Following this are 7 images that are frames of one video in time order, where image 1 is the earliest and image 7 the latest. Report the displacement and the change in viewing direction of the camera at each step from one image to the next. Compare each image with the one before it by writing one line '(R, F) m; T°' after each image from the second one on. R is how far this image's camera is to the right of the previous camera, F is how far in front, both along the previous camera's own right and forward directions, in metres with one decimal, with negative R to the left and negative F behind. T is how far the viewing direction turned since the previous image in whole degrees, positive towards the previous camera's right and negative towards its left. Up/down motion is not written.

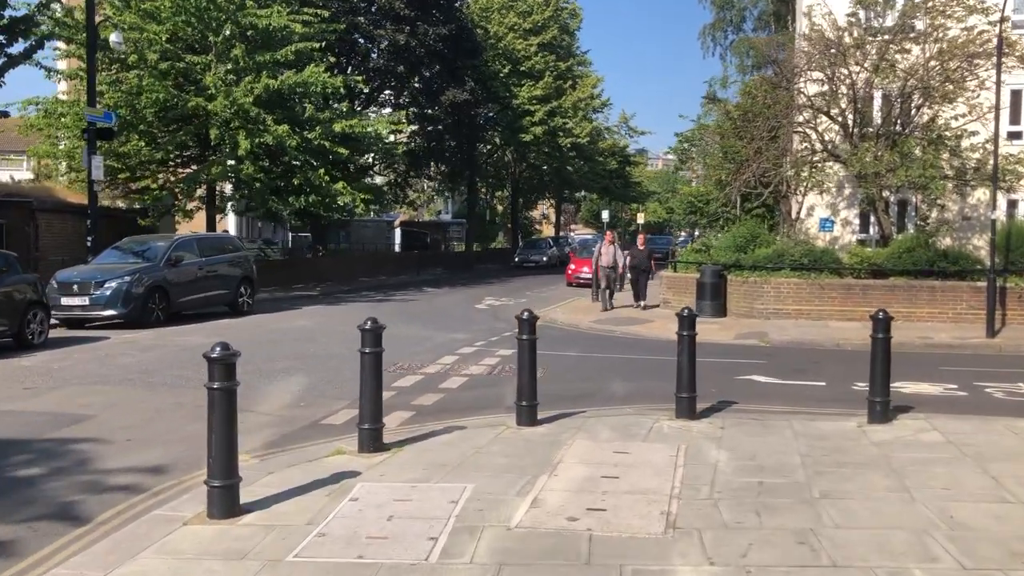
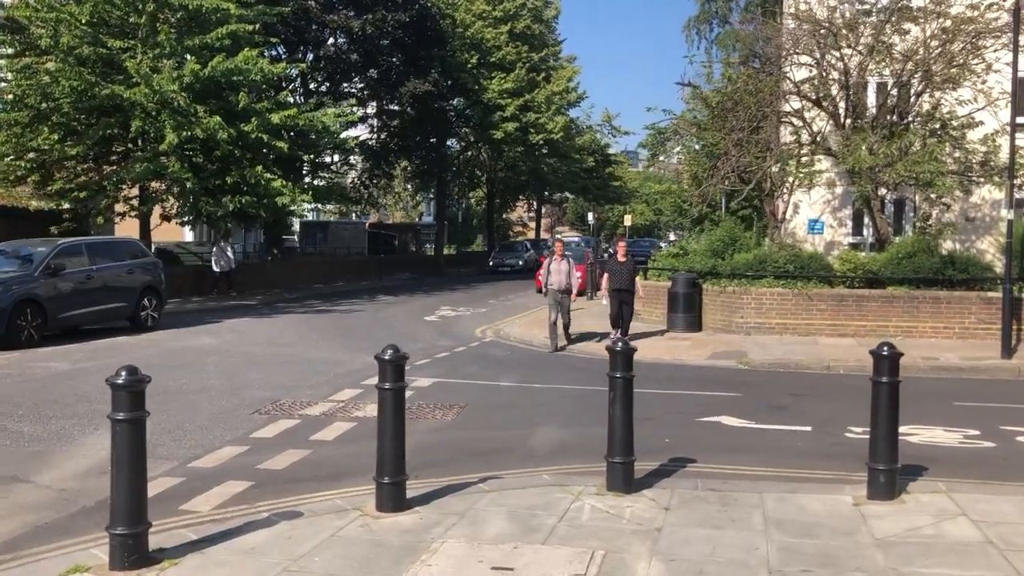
(+0.9, +2.5) m; 0°
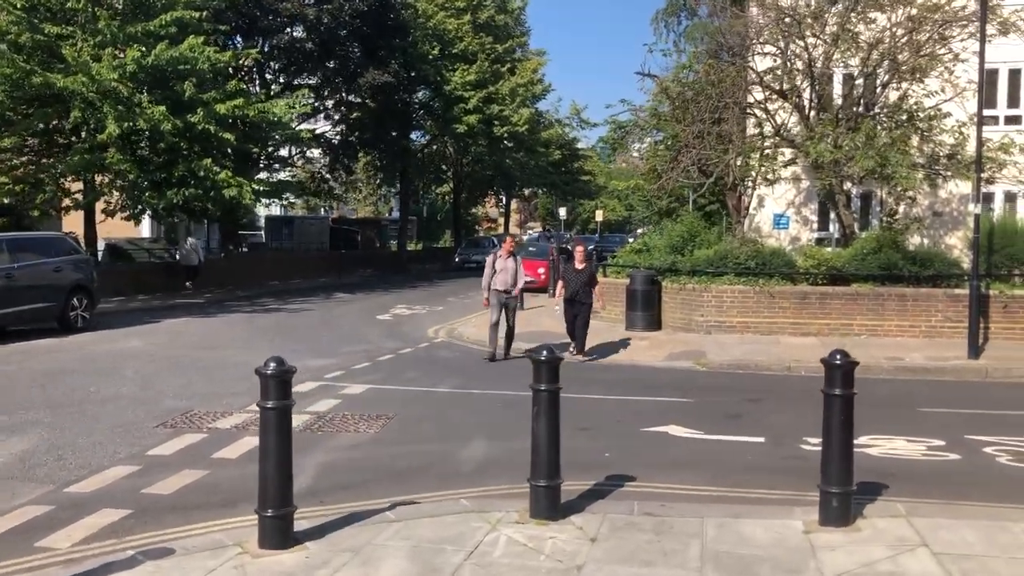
(+0.4, +0.8) m; +2°
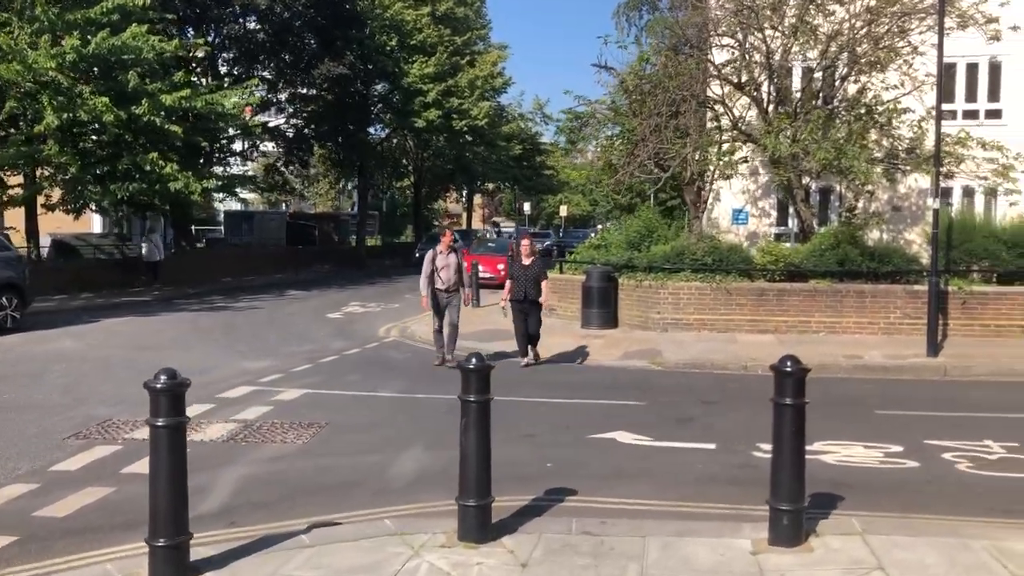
(+0.2, +0.5) m; +2°
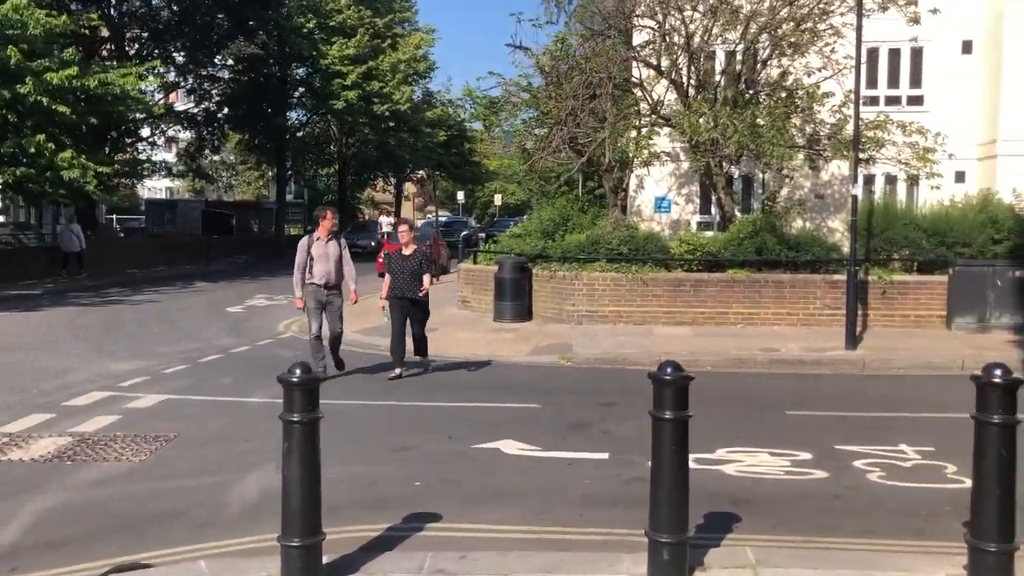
(+0.5, +0.9) m; +4°
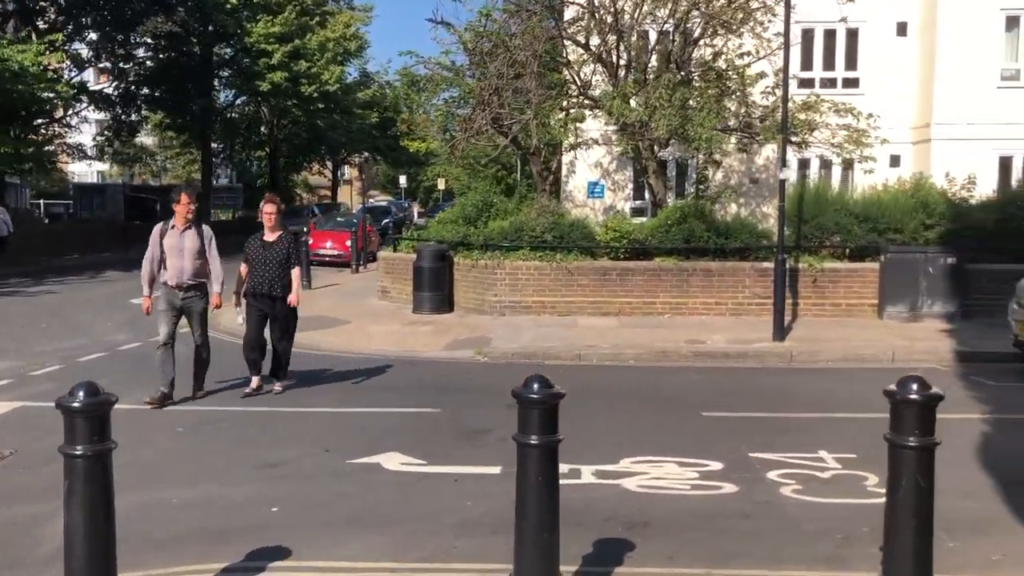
(+0.5, +0.8) m; +3°
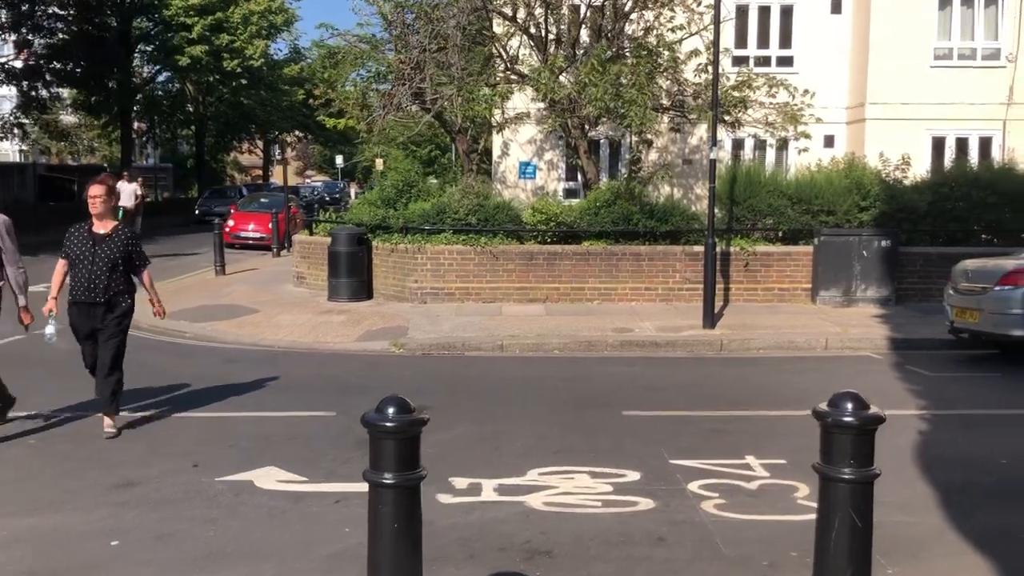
(+0.3, +0.7) m; +3°
